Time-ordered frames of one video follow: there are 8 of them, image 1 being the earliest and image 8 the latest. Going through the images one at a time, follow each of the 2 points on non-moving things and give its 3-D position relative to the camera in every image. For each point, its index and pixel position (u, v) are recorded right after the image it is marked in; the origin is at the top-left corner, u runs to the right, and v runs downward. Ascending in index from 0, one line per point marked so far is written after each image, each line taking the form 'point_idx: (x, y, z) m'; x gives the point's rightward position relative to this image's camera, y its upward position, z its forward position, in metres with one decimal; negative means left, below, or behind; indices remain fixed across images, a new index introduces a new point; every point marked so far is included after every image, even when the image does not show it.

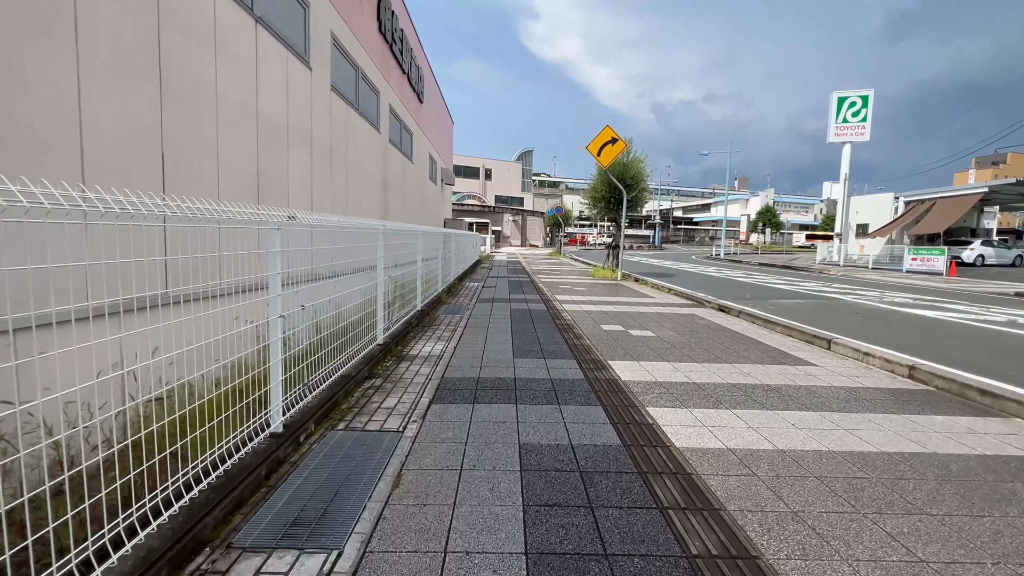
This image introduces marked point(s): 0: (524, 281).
0: (+0.4, +0.3, +14.1) m
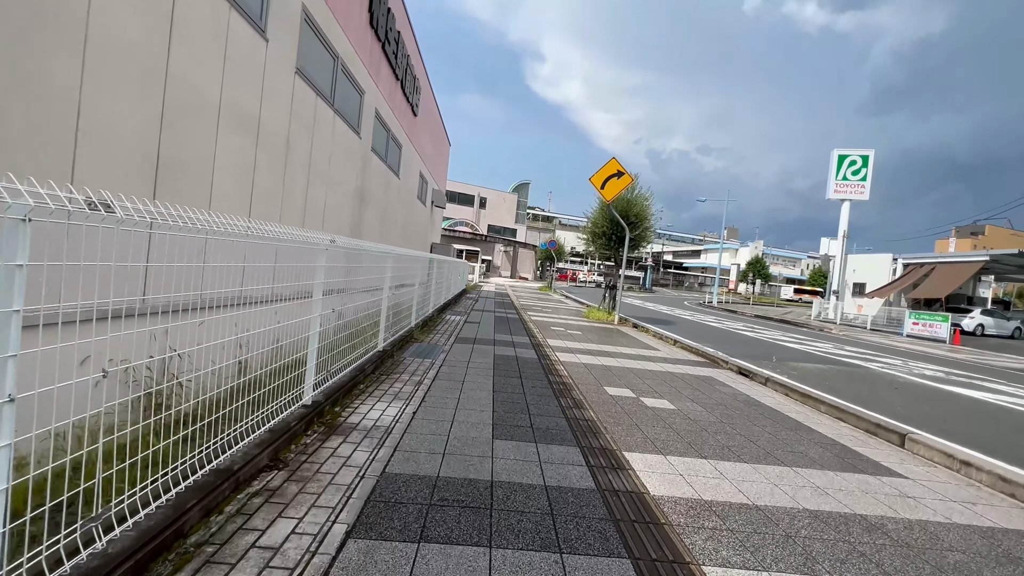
0: (0.0, -0.8, +12.9) m
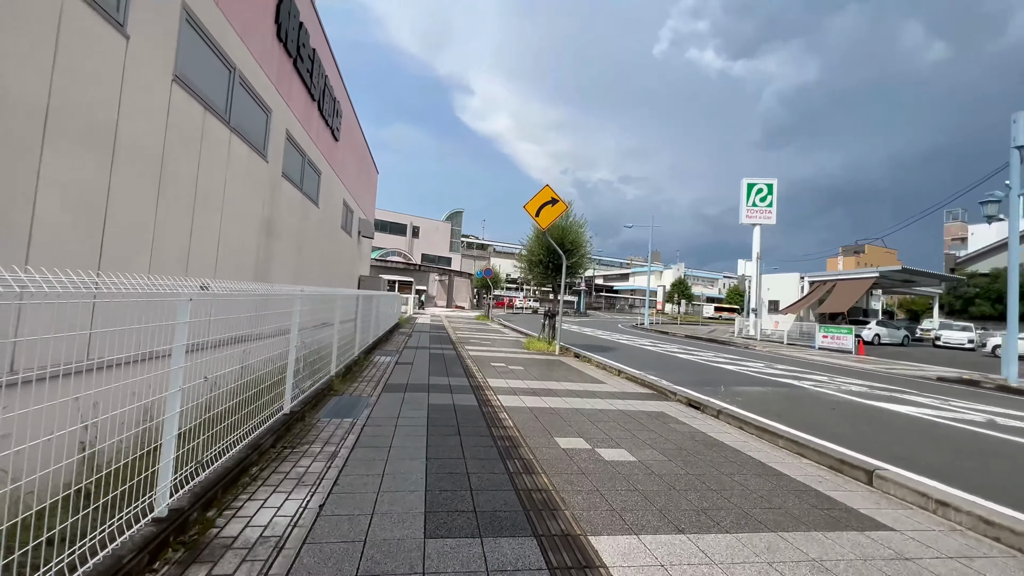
0: (-1.7, -1.7, +12.1) m
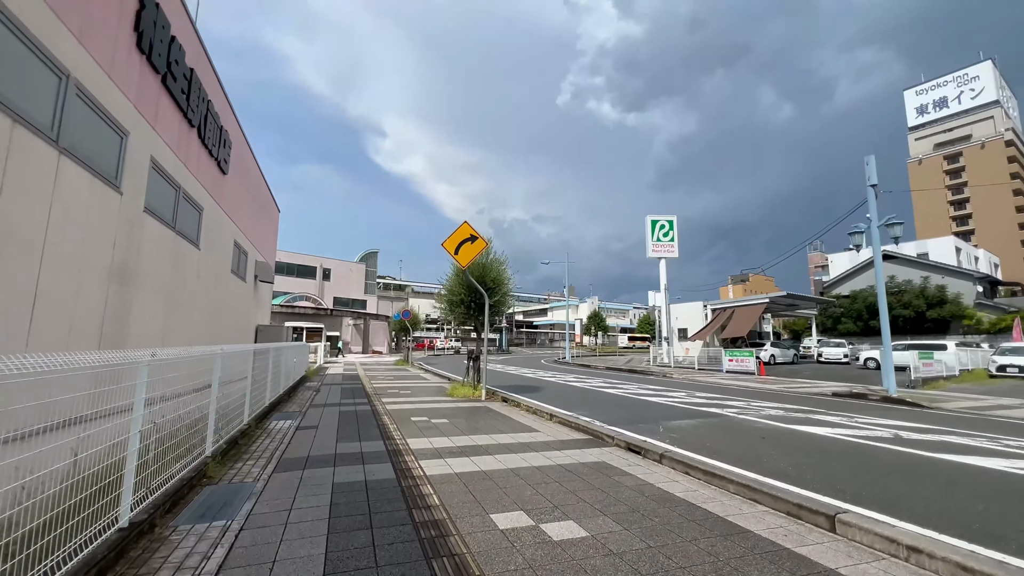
0: (-3.6, -2.8, +10.8) m
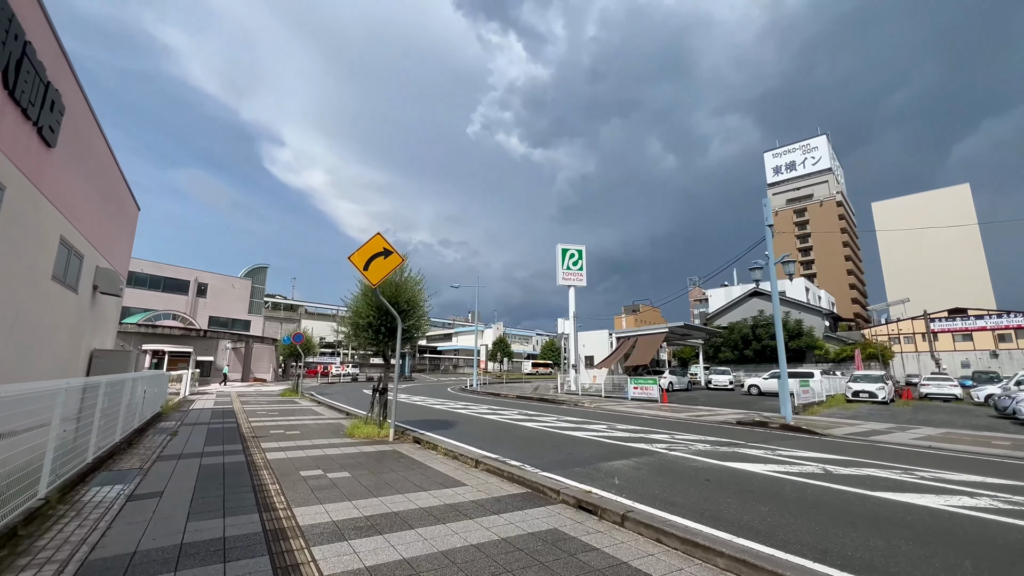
0: (-5.3, -3.1, +8.6) m
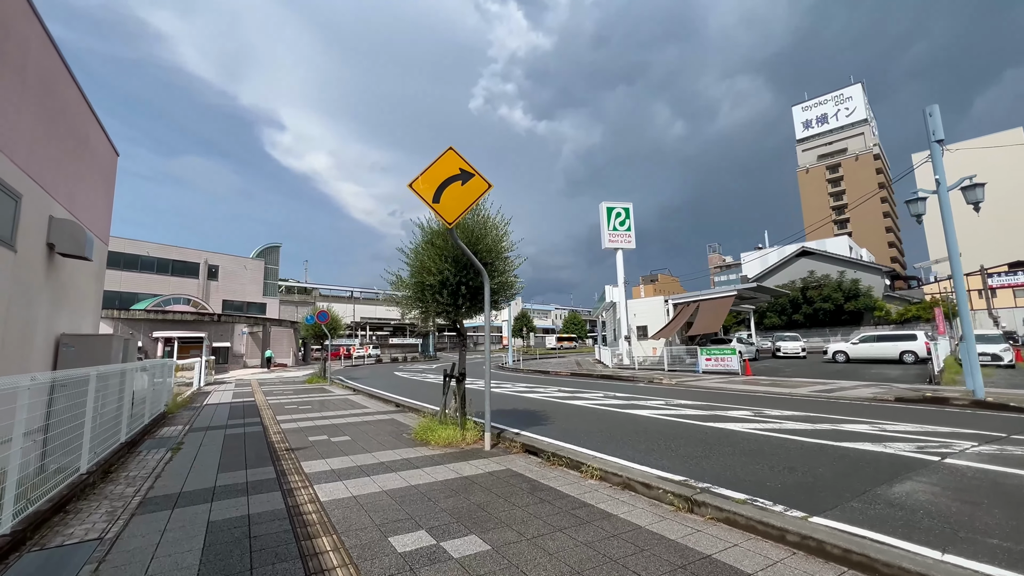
0: (-3.0, -2.4, +5.5) m
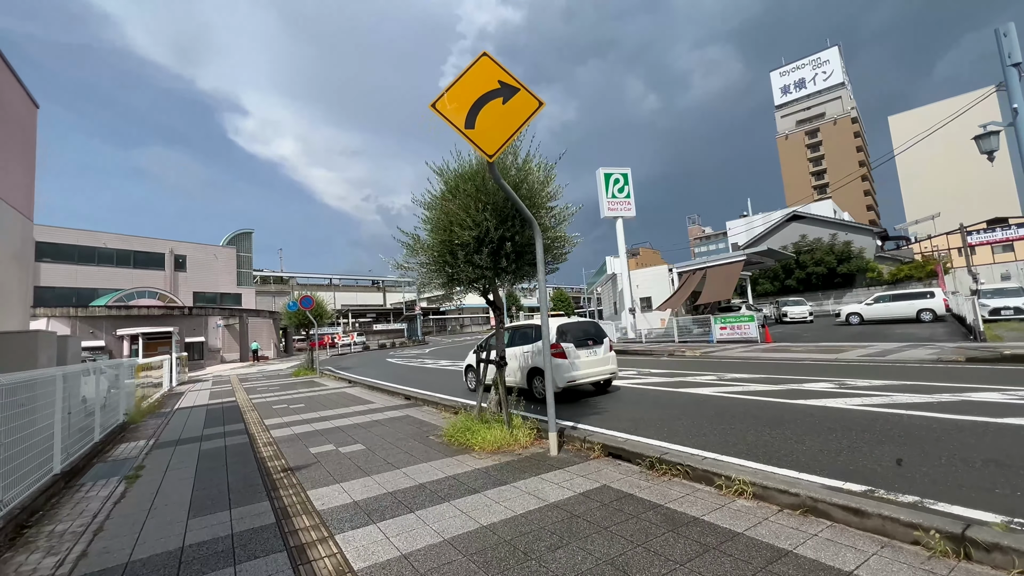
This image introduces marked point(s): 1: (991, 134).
0: (-2.1, -2.0, +3.8) m
1: (+11.1, +3.6, +10.4) m
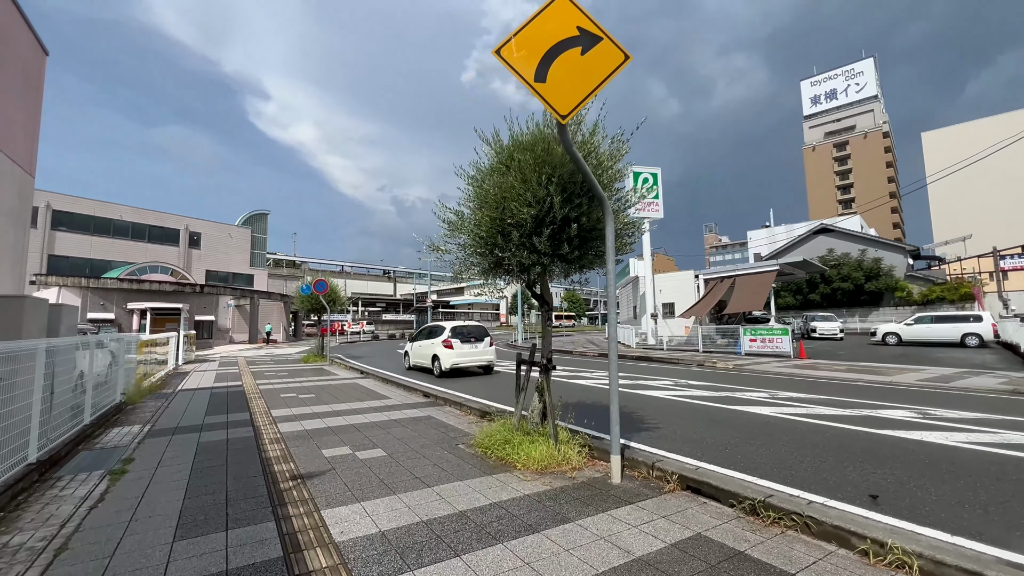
0: (-1.6, -1.8, +2.9) m
1: (+12.0, +3.0, +9.2) m
